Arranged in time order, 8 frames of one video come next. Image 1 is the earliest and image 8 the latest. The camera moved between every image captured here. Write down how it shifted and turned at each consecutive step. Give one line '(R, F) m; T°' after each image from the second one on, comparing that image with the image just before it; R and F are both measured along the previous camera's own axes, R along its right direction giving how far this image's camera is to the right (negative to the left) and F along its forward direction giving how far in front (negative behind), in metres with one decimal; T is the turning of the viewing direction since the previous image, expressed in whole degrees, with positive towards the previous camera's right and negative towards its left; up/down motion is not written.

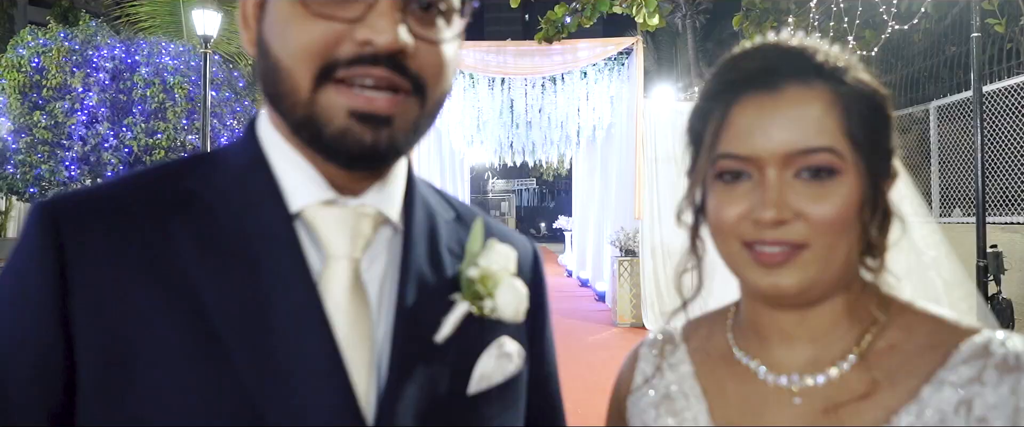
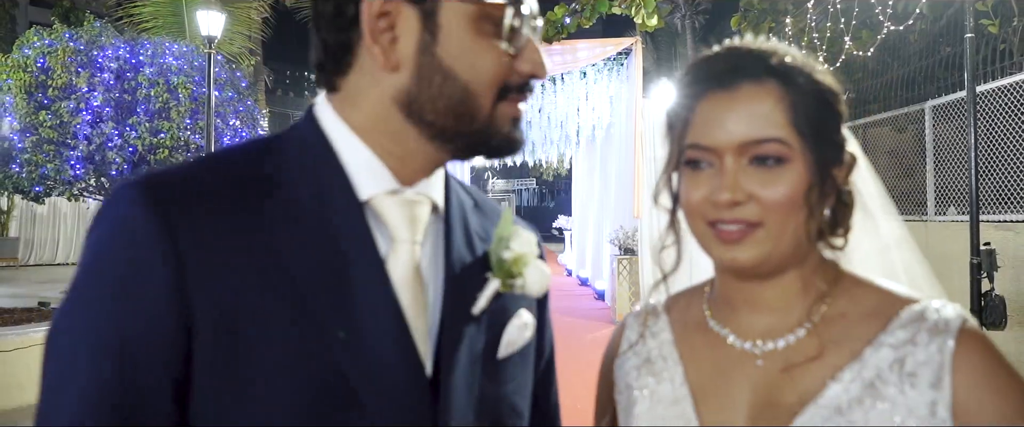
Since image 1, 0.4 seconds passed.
(0.0, -0.1) m; 0°
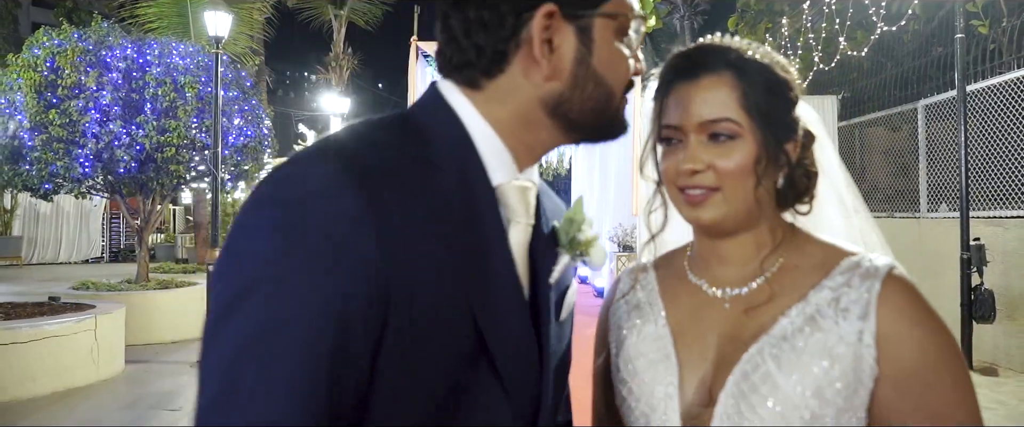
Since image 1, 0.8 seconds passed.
(0.0, -0.2) m; 0°
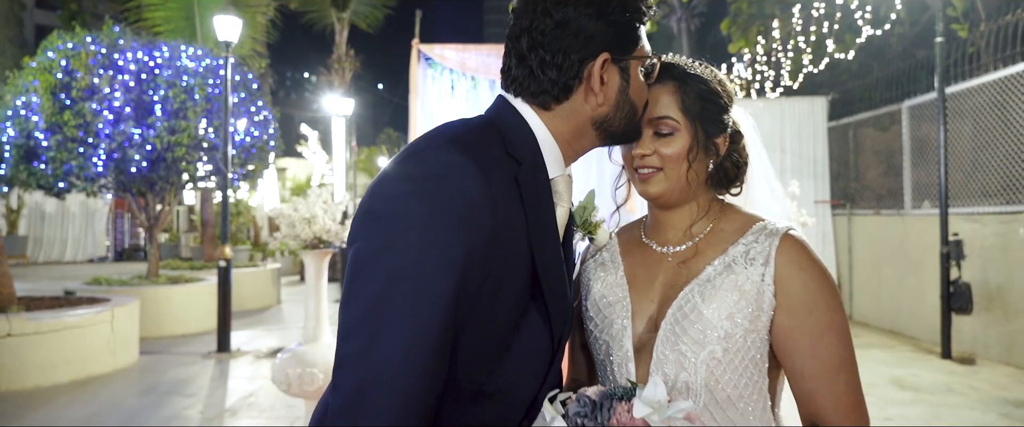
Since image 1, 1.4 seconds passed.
(0.0, -0.3) m; 0°
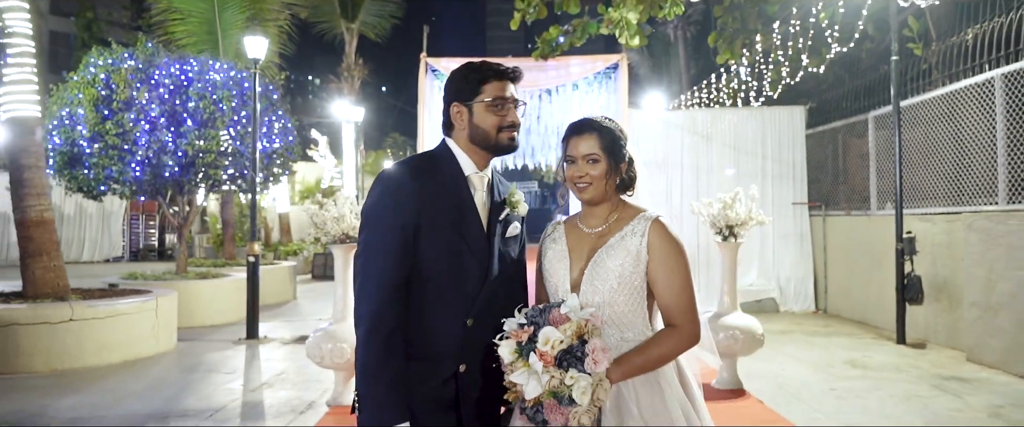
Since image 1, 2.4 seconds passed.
(0.0, -0.8) m; 0°
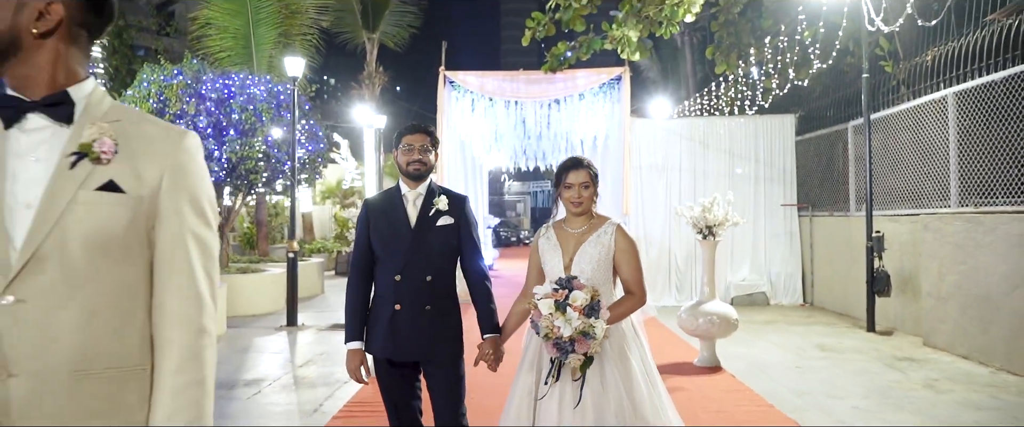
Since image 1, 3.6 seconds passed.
(0.0, -1.0) m; -1°
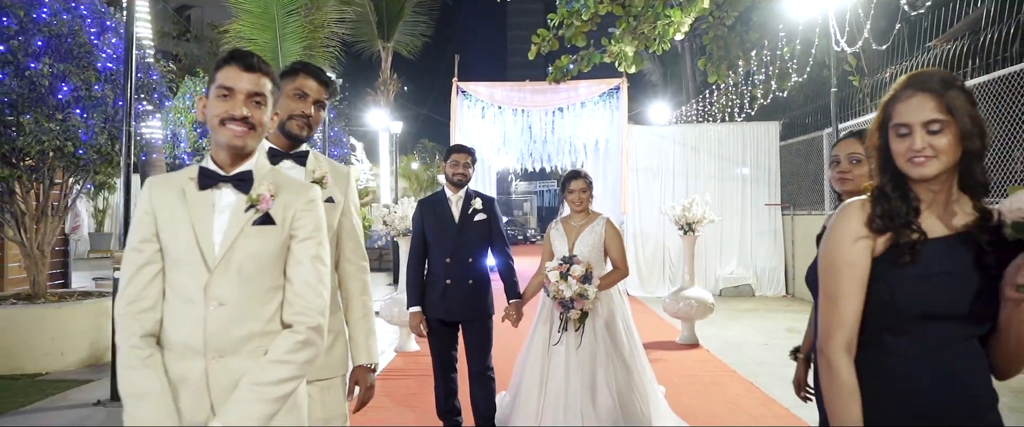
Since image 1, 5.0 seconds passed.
(0.0, -1.1) m; -1°
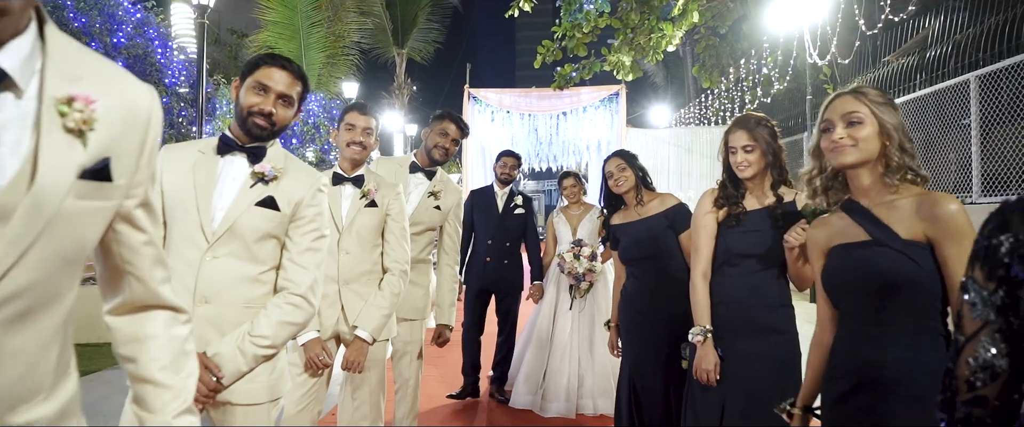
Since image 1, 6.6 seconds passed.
(0.0, -1.1) m; -1°
